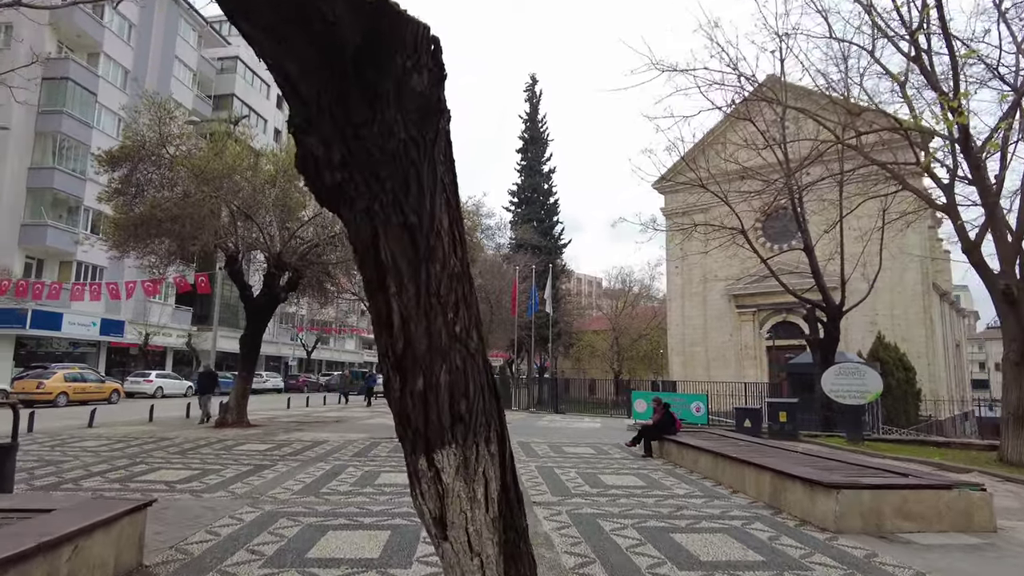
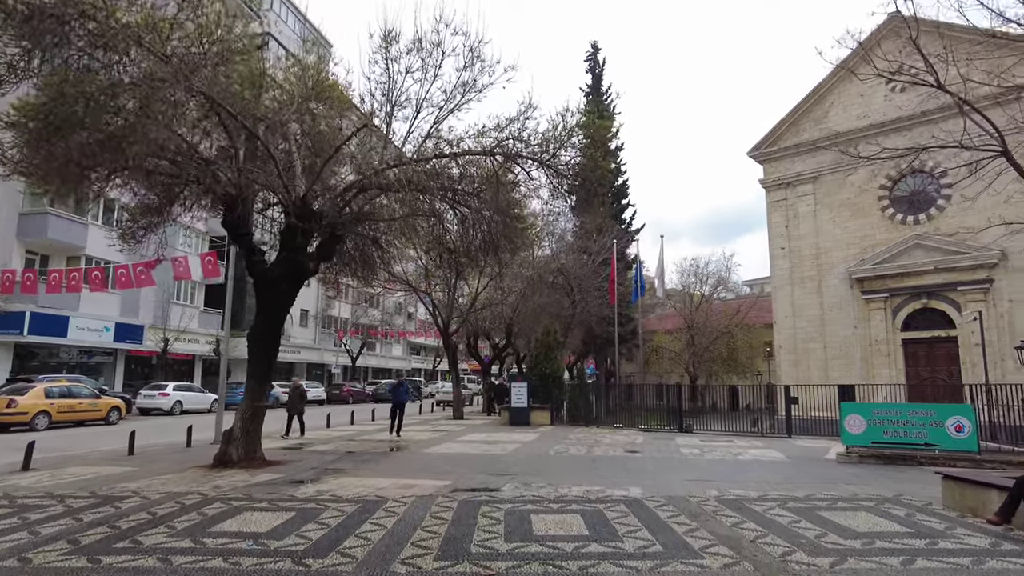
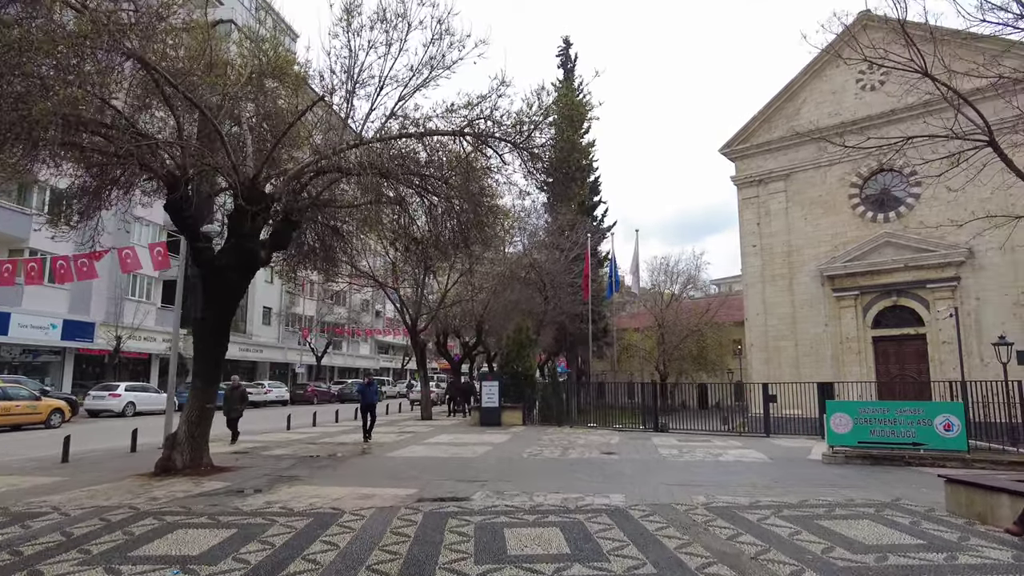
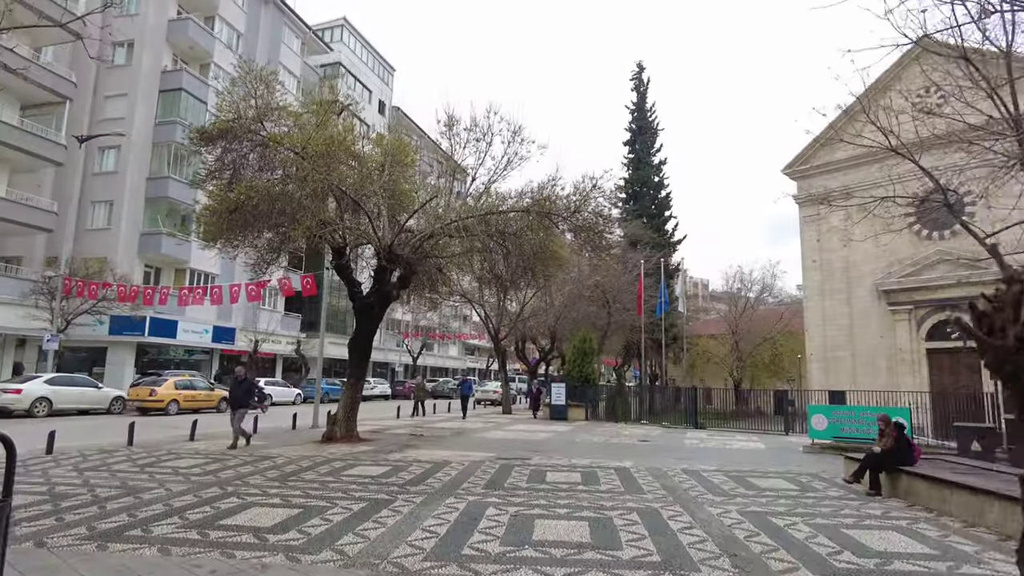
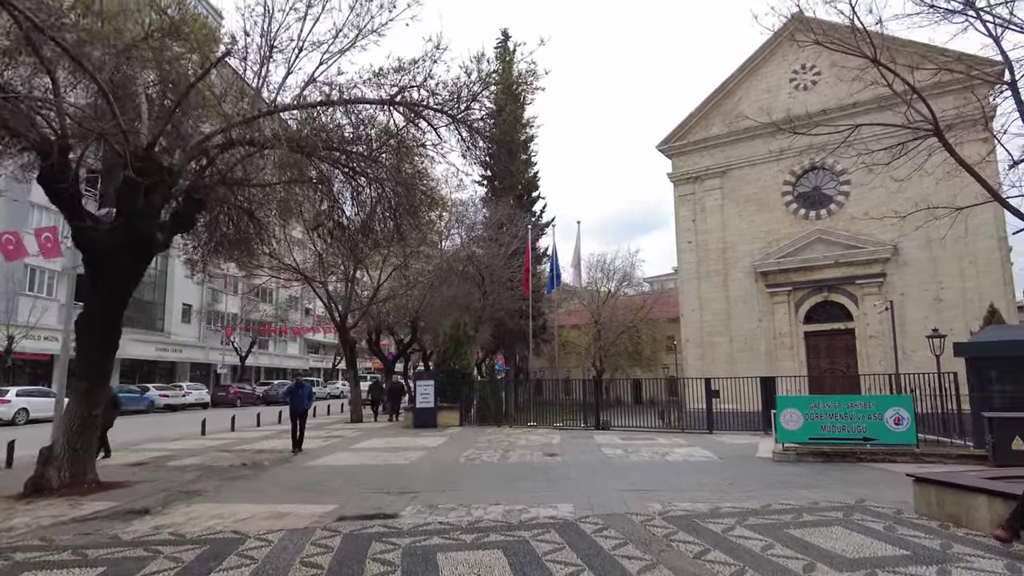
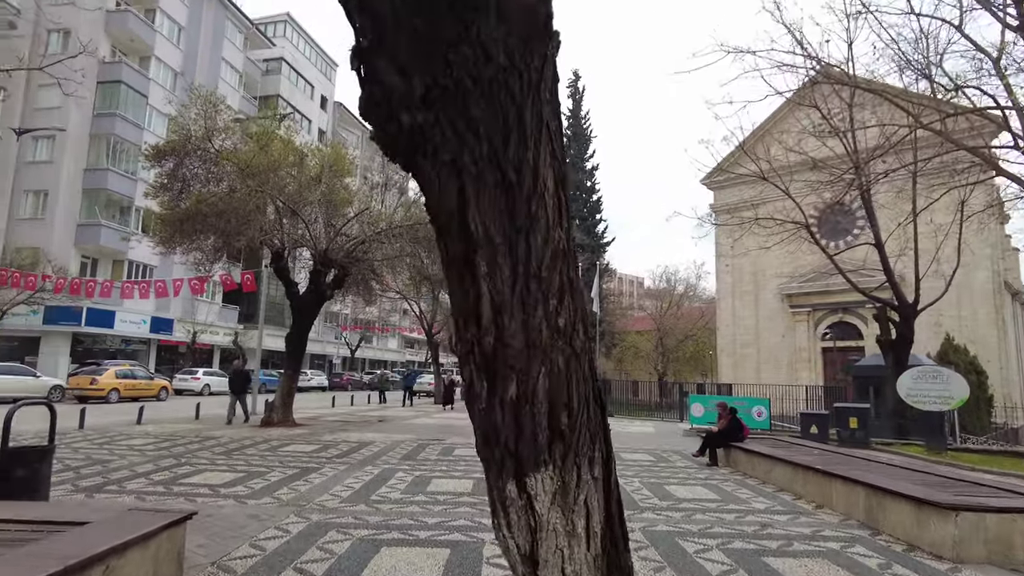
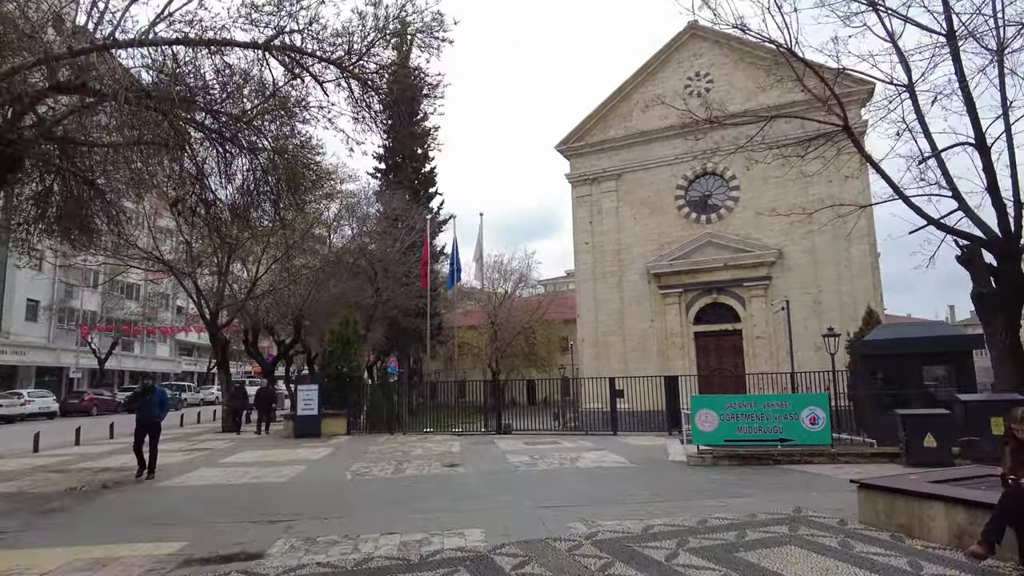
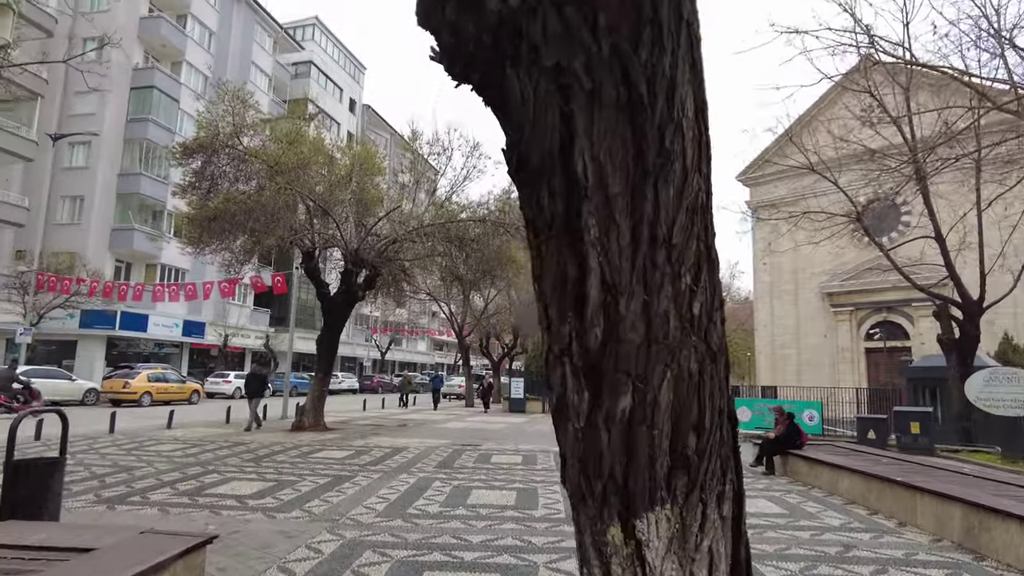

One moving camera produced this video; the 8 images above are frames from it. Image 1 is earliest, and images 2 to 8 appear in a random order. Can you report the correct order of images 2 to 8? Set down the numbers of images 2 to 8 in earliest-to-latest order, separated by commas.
6, 8, 4, 2, 3, 5, 7
